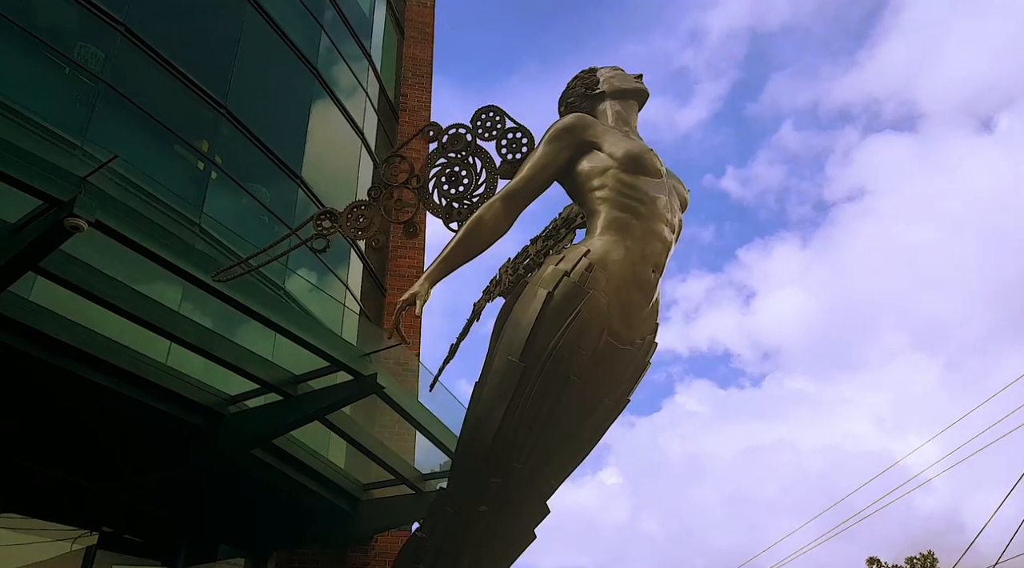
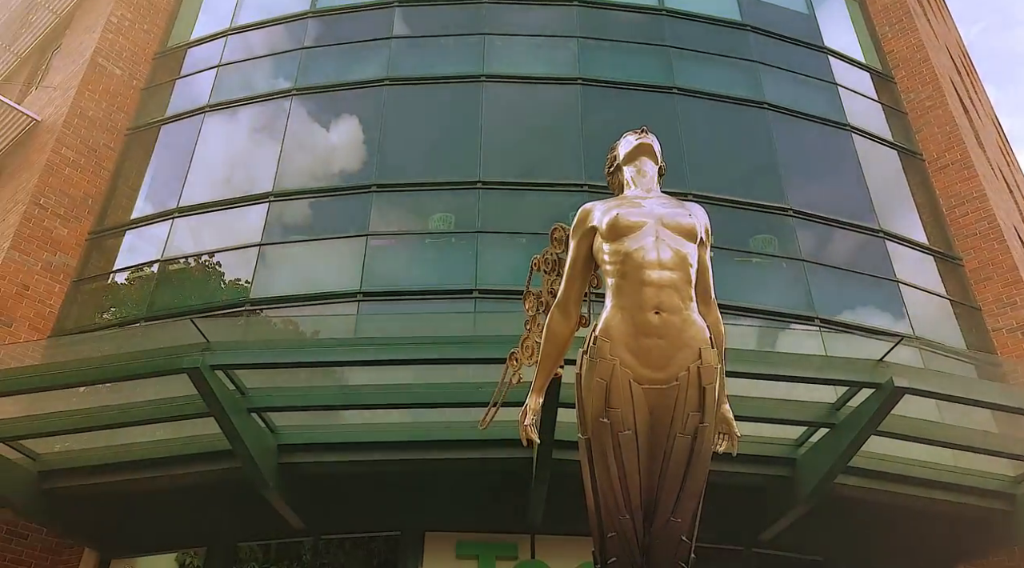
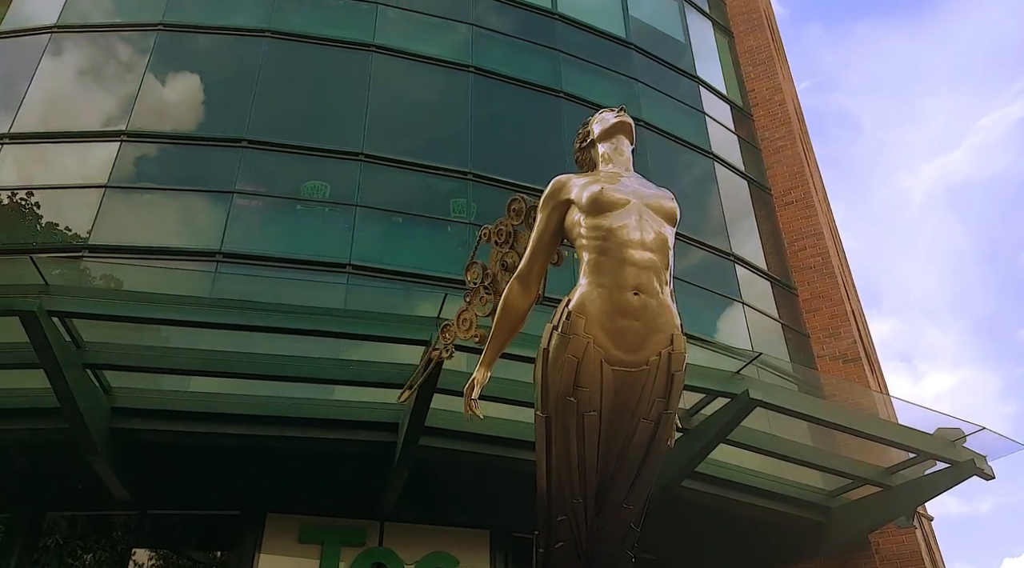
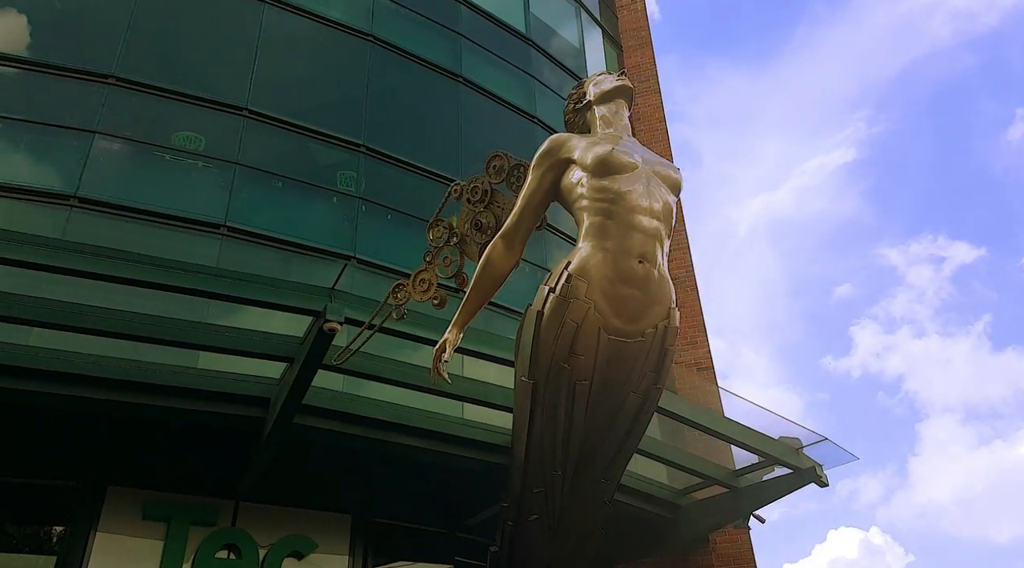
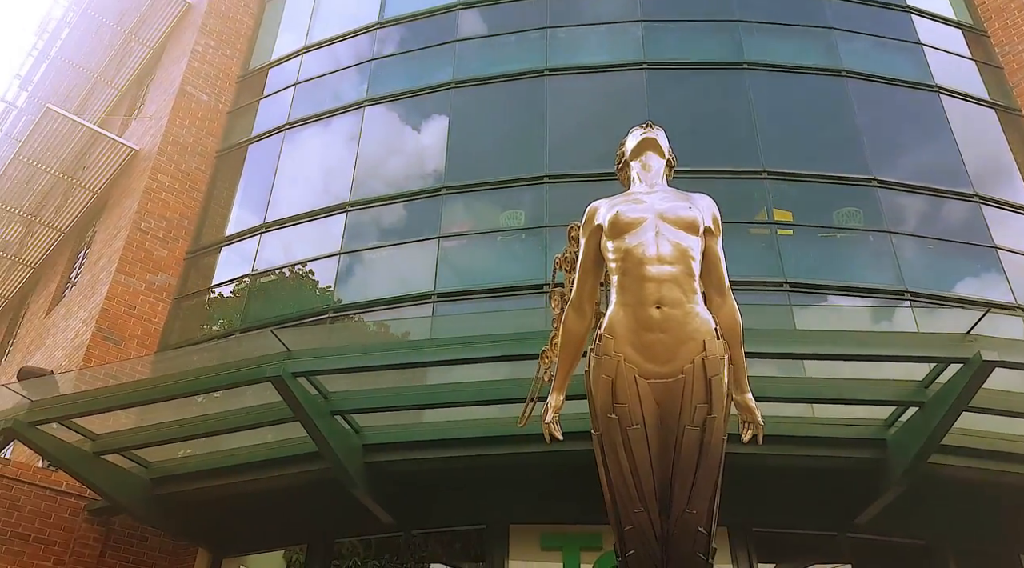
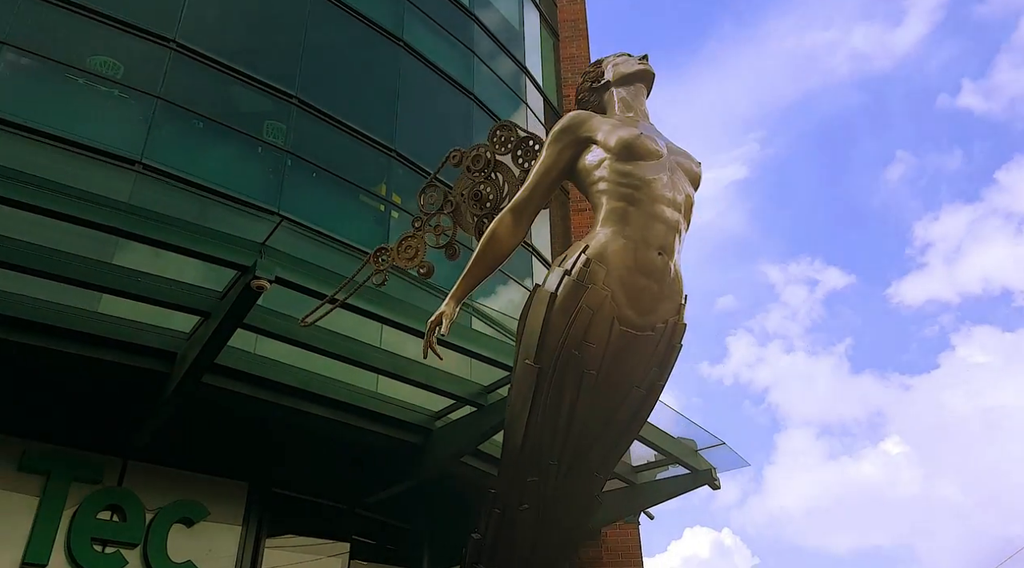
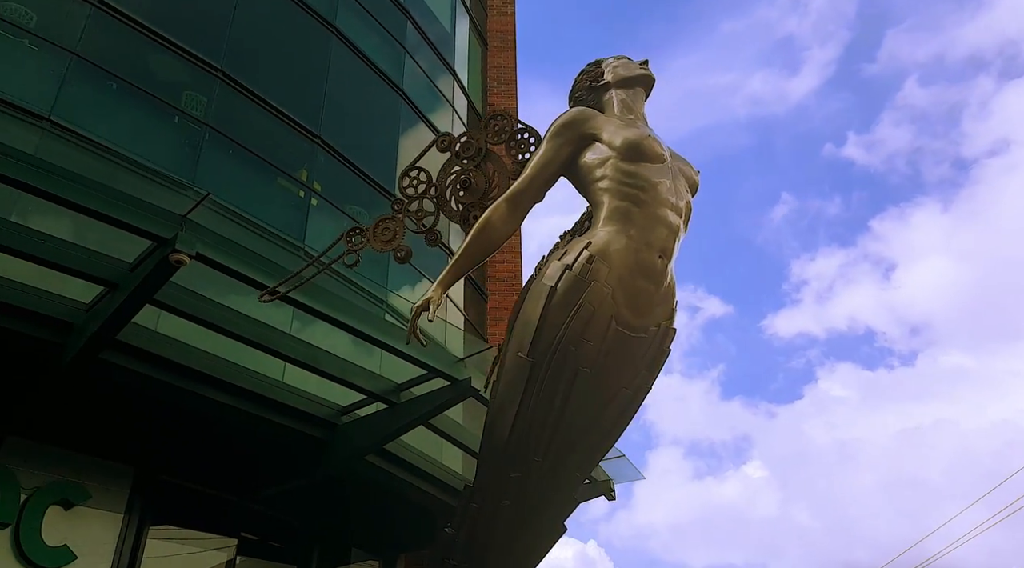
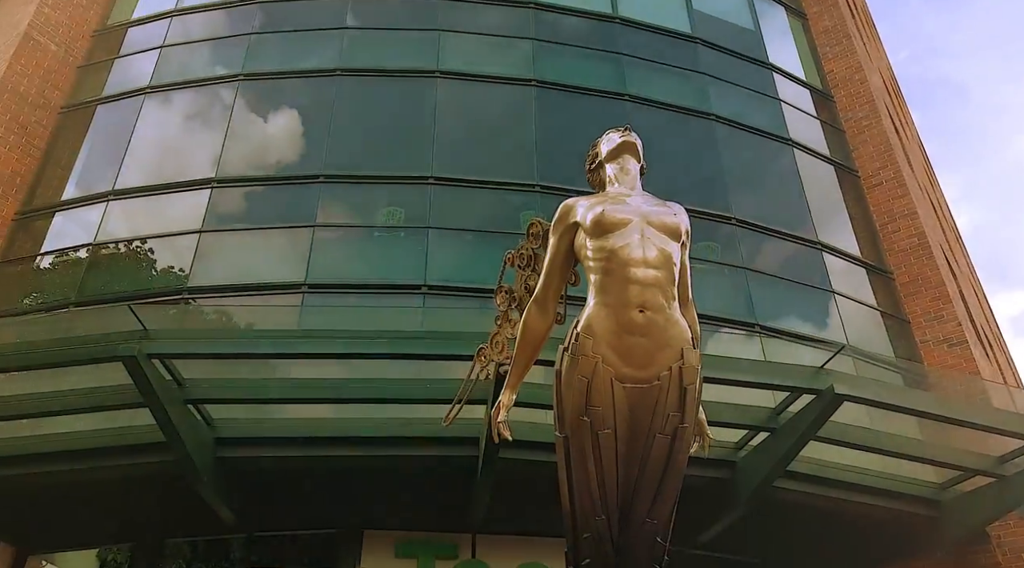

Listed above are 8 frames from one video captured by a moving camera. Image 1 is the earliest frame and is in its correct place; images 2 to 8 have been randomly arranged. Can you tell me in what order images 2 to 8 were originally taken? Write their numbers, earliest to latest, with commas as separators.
7, 6, 4, 3, 8, 2, 5
